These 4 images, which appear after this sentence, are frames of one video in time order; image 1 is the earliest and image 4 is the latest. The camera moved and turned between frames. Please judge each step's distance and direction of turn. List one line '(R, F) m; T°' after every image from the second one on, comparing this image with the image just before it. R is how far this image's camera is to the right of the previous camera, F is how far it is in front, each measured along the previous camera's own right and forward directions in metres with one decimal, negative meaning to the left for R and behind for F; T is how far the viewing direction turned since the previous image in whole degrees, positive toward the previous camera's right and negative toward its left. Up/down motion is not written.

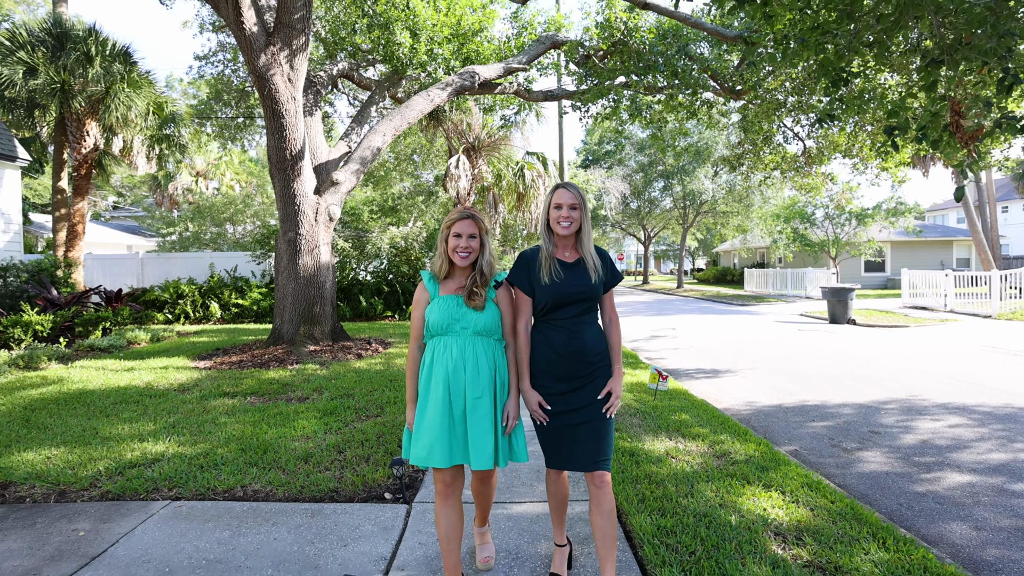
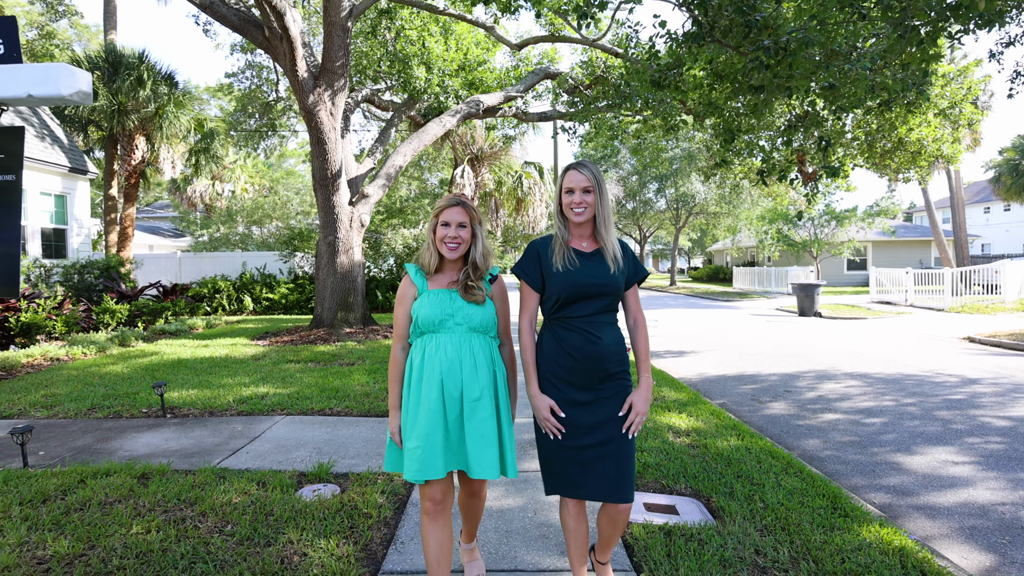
(+0.1, -1.8) m; 0°
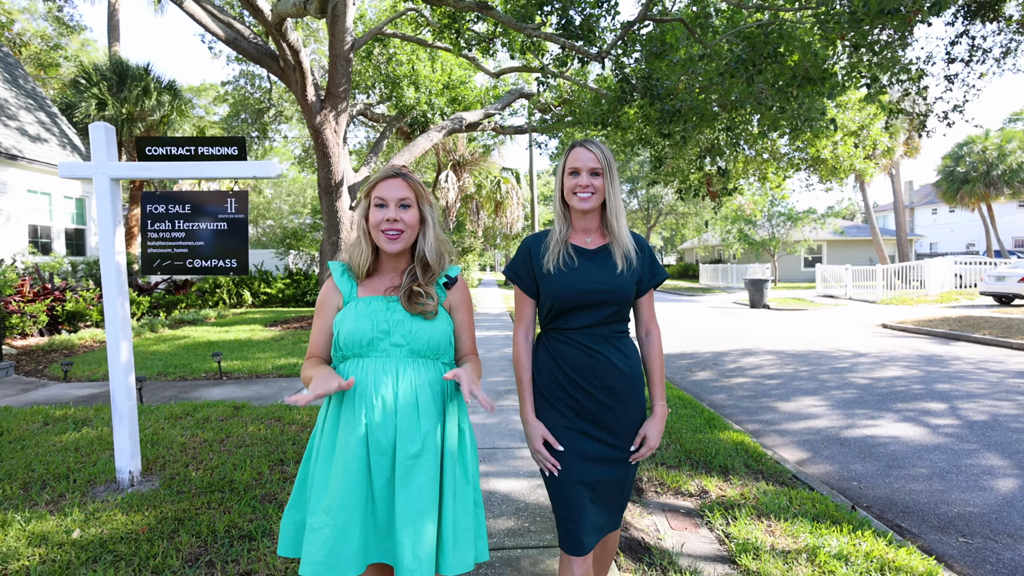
(0.0, -1.7) m; +2°
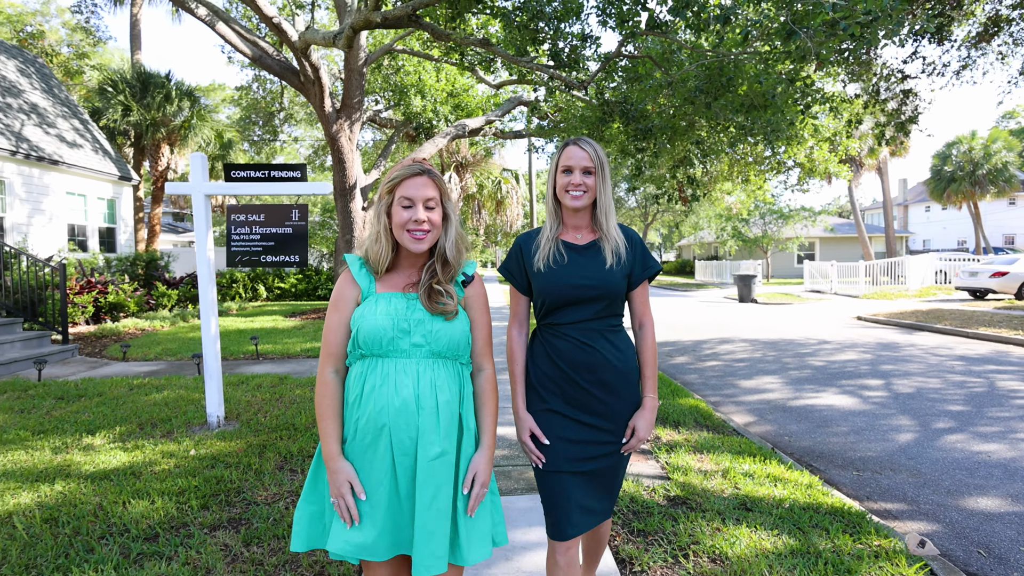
(+0.1, -1.1) m; 0°
